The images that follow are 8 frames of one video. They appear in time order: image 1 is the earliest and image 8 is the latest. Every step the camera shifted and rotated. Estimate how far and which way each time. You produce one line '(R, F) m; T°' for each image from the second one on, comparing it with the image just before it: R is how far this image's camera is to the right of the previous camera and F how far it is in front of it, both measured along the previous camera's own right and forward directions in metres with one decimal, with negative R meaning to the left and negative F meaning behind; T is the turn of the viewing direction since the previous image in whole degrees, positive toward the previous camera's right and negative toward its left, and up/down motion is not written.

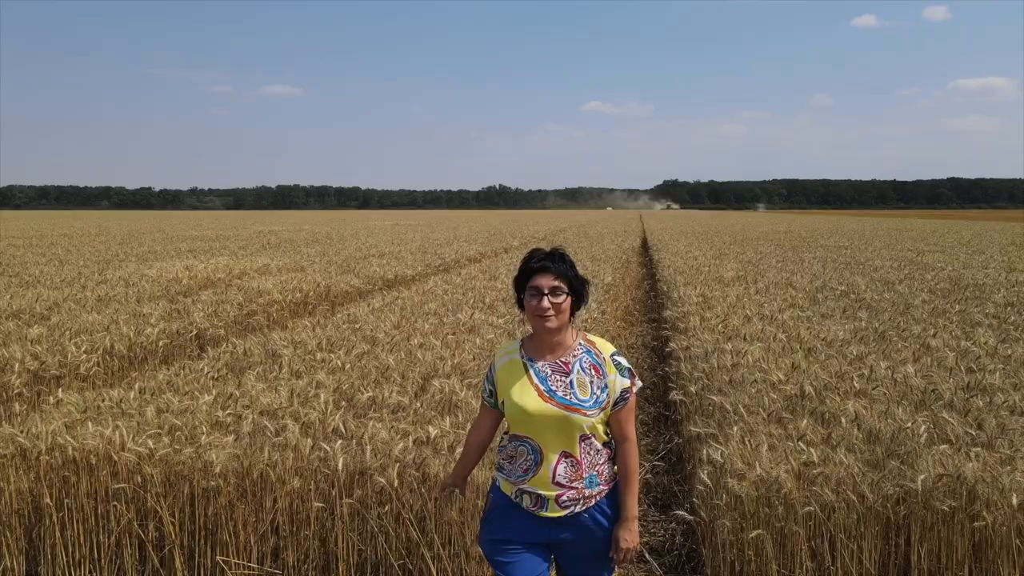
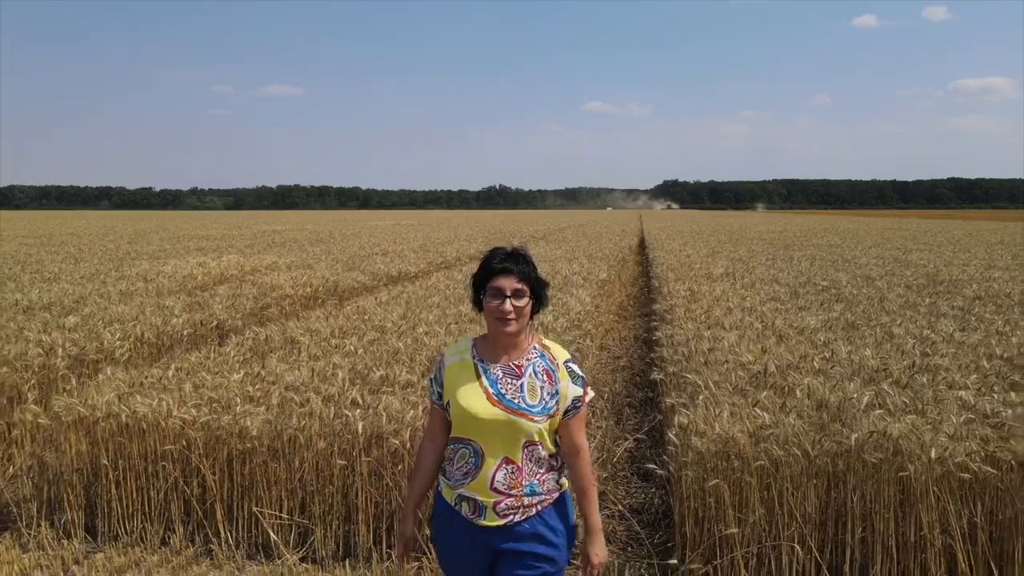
(0.0, -0.5) m; 0°
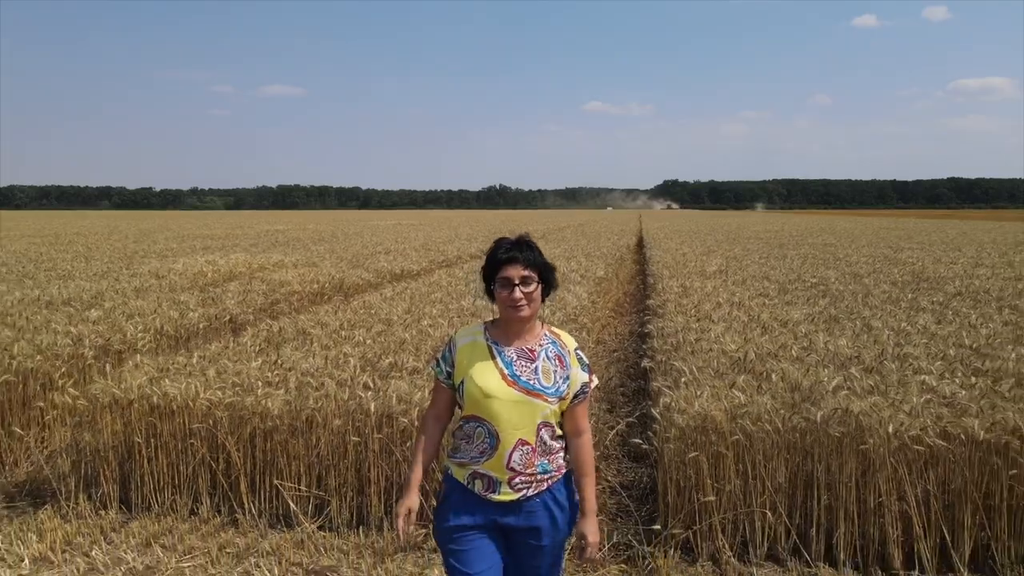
(0.0, -0.3) m; 0°
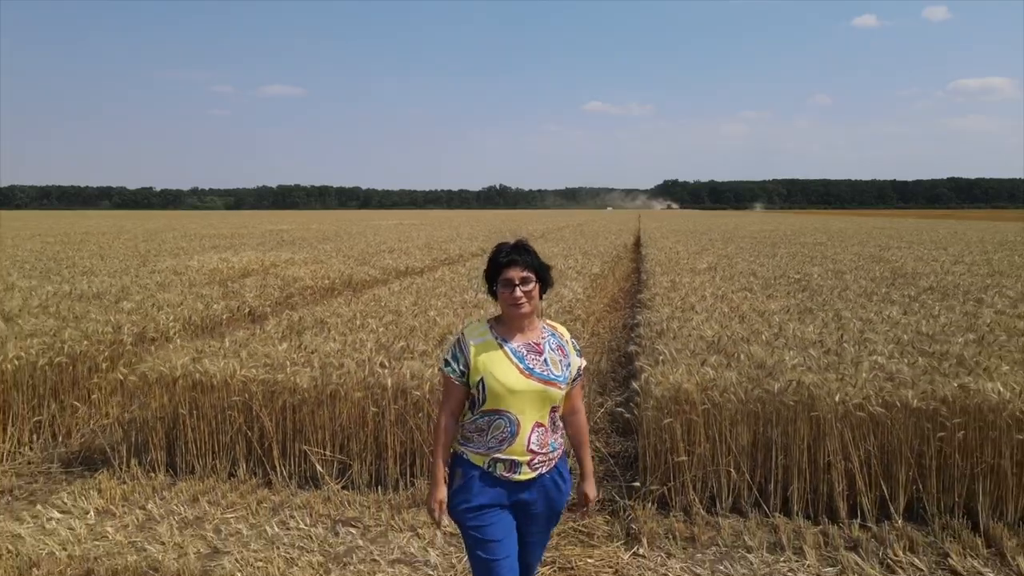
(0.0, -0.6) m; 0°
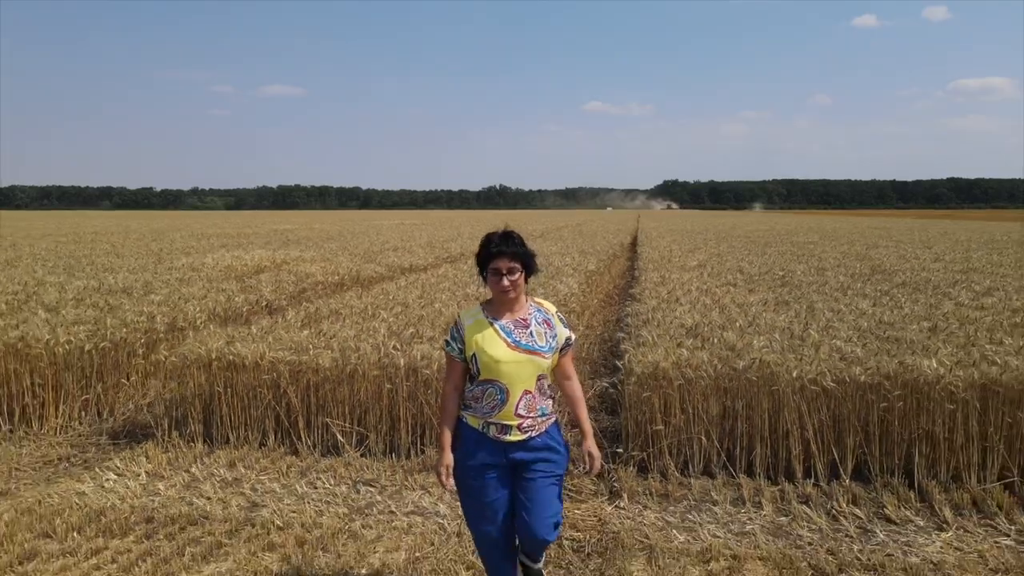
(0.0, -0.6) m; 0°
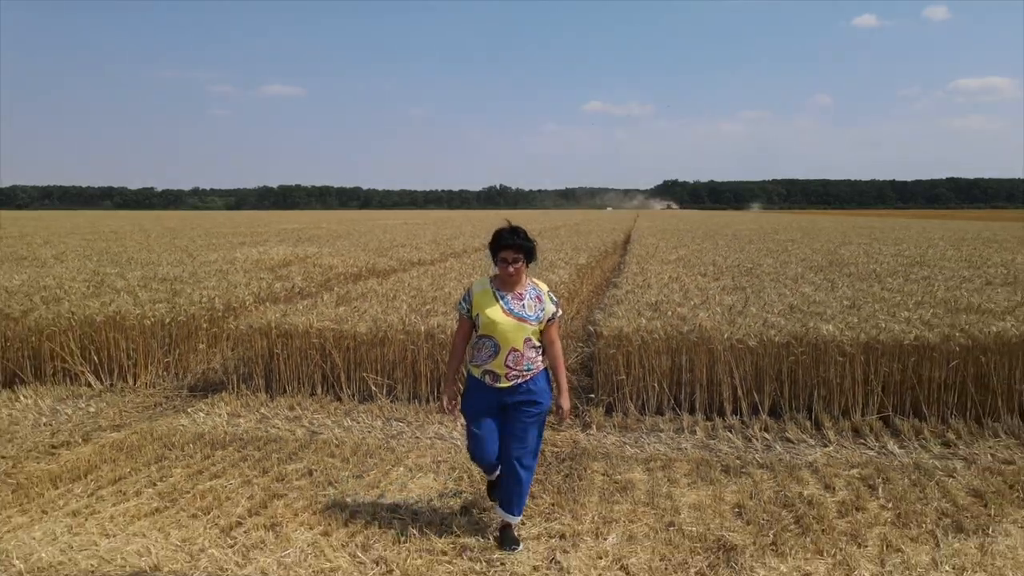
(0.0, -1.4) m; 0°
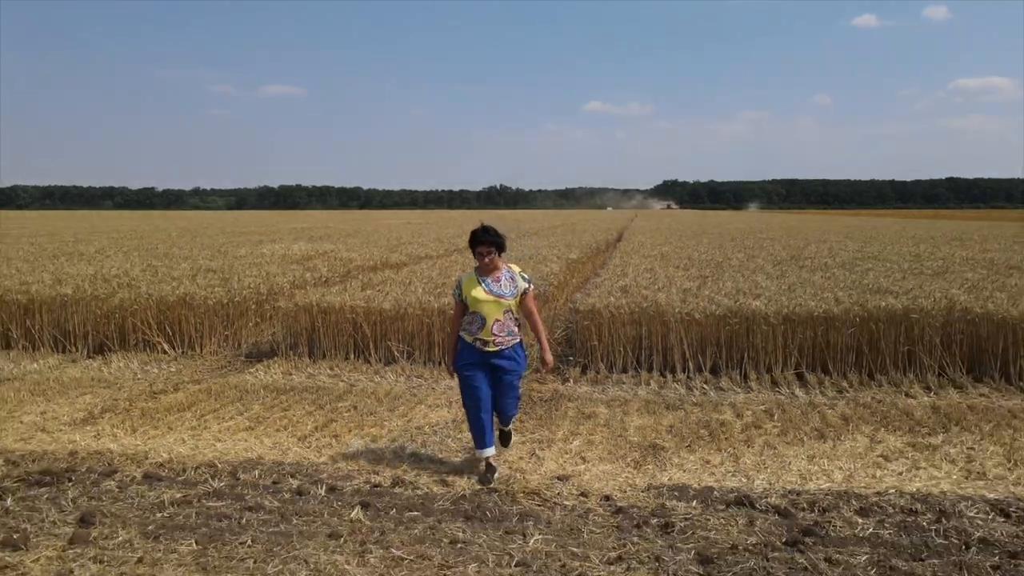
(+0.1, -1.6) m; 0°
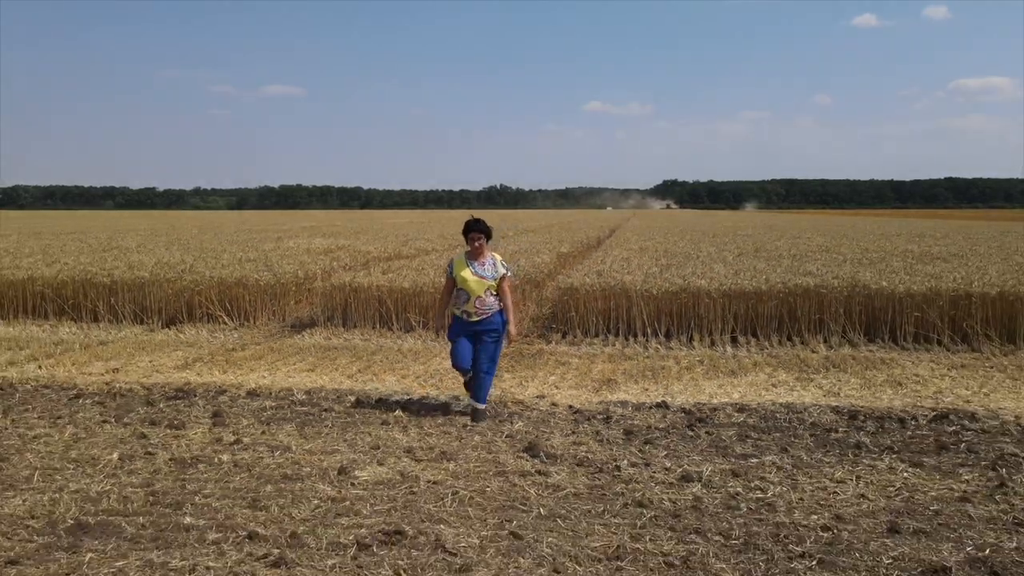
(+0.1, -1.9) m; 0°
